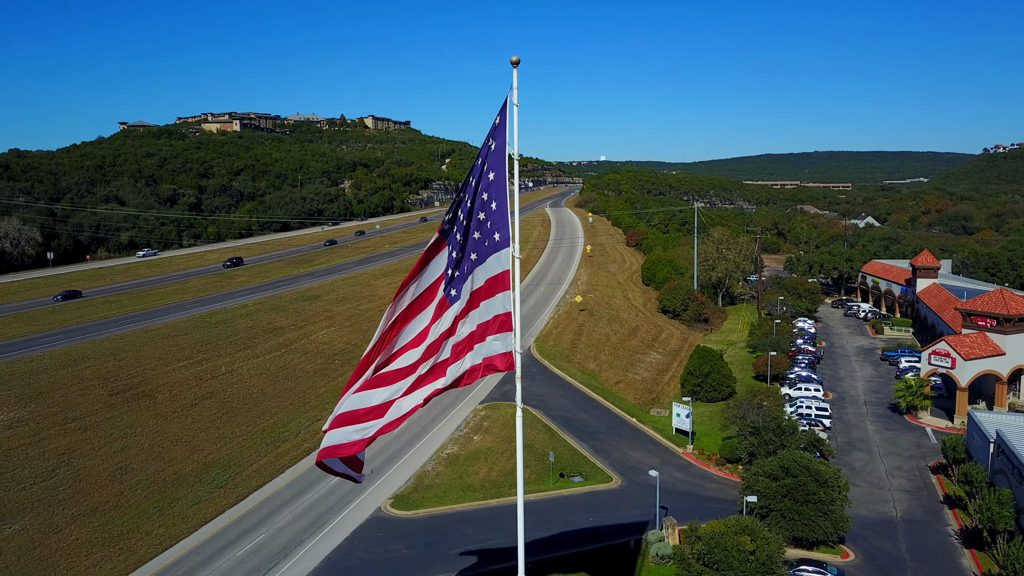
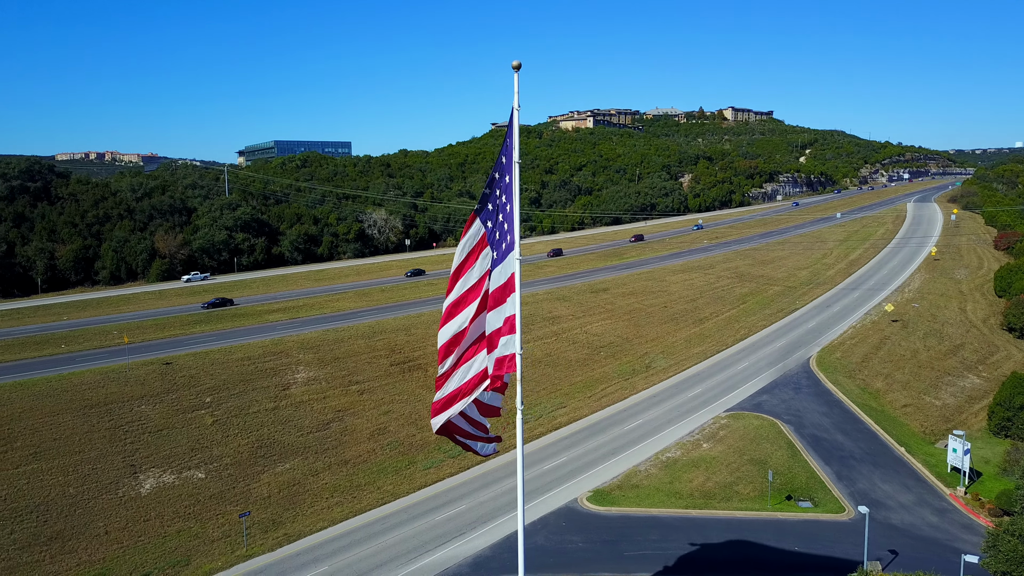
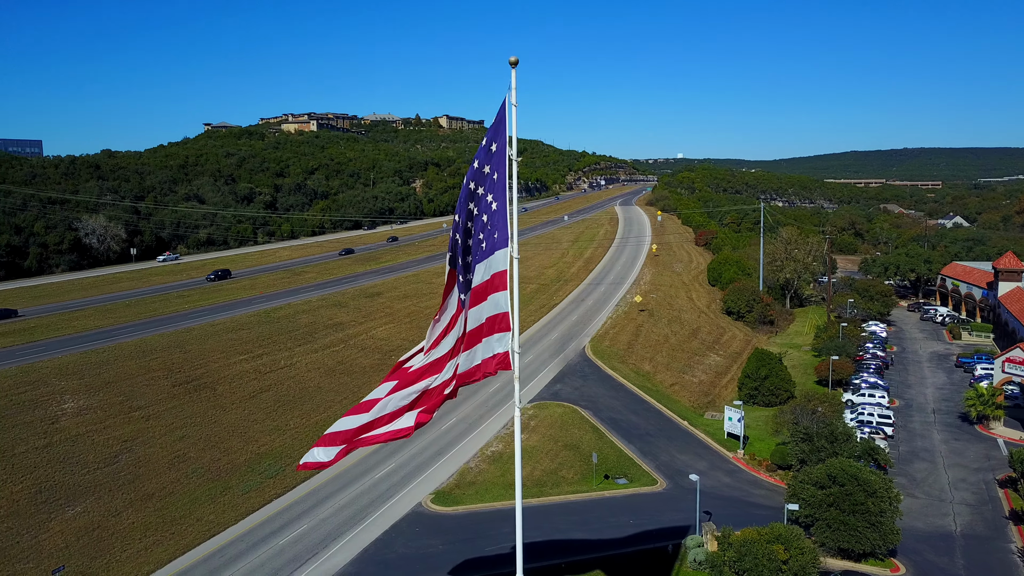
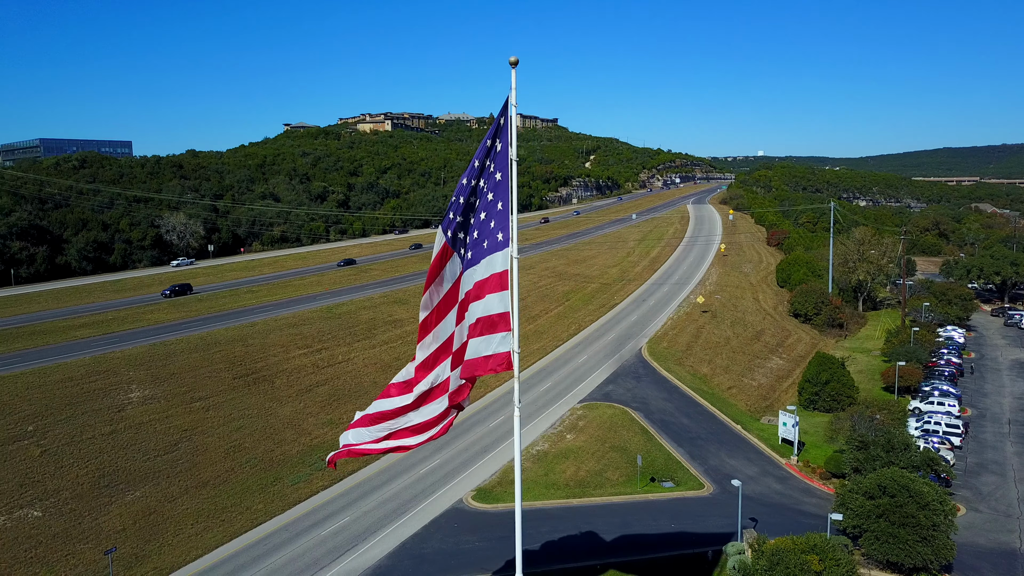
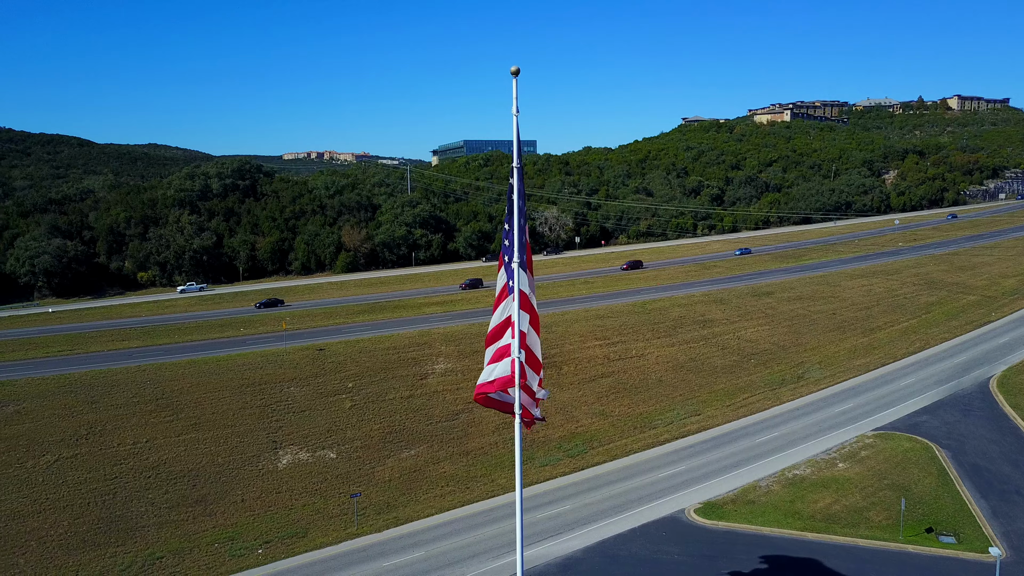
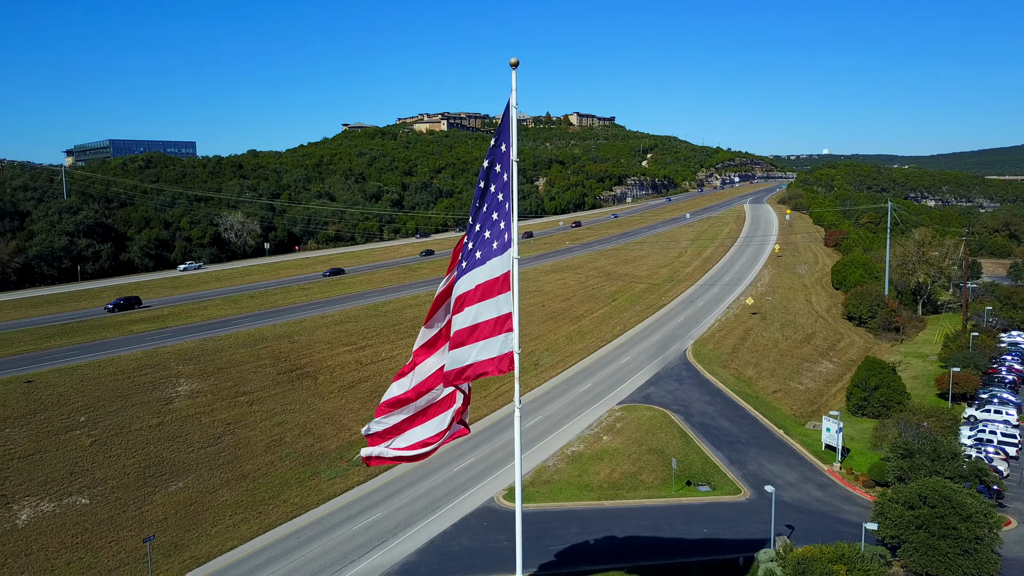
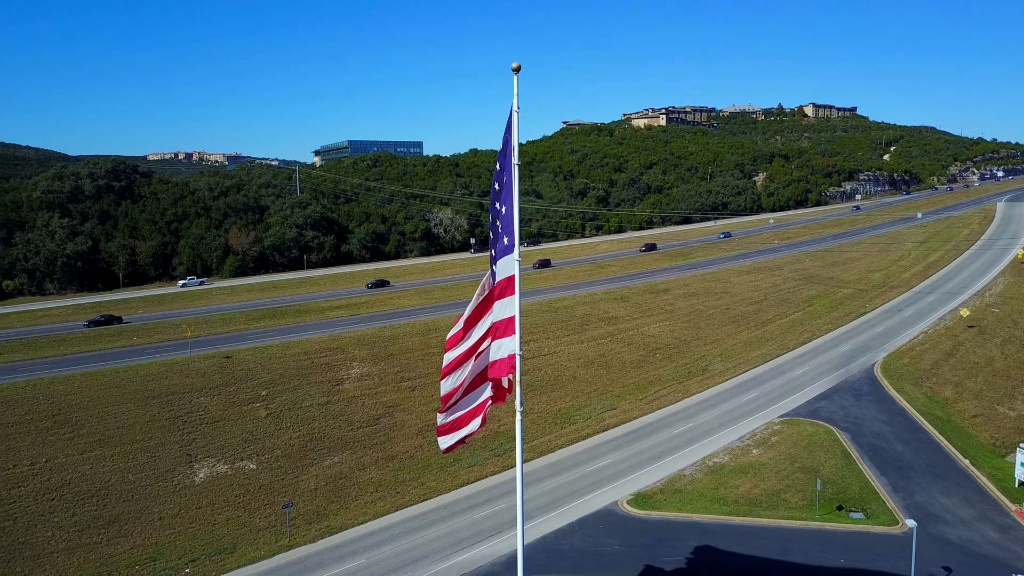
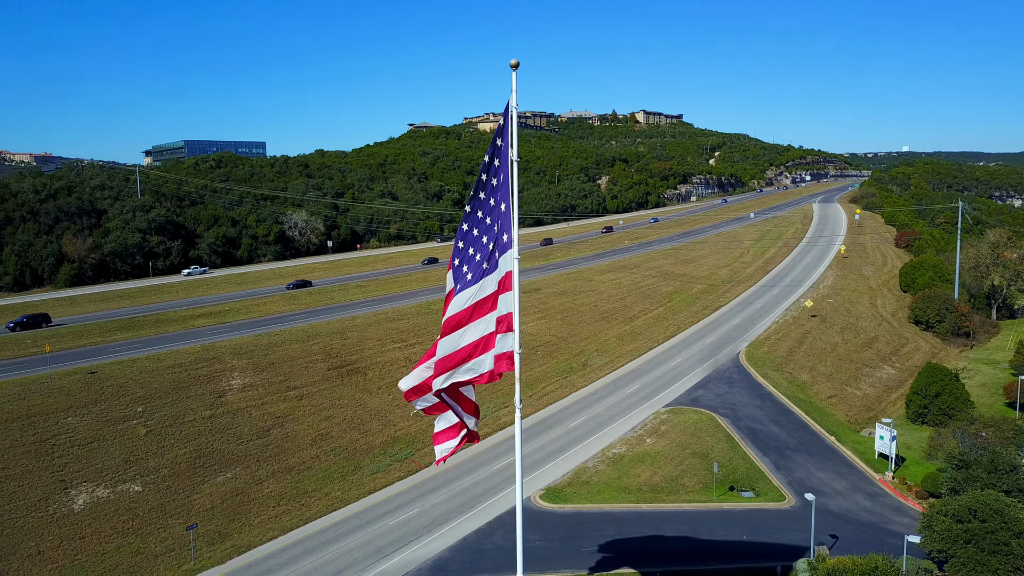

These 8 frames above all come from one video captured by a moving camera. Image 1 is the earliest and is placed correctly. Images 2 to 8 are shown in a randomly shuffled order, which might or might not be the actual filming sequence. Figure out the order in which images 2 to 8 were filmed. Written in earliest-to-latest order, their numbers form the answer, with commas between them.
3, 4, 6, 8, 2, 7, 5
